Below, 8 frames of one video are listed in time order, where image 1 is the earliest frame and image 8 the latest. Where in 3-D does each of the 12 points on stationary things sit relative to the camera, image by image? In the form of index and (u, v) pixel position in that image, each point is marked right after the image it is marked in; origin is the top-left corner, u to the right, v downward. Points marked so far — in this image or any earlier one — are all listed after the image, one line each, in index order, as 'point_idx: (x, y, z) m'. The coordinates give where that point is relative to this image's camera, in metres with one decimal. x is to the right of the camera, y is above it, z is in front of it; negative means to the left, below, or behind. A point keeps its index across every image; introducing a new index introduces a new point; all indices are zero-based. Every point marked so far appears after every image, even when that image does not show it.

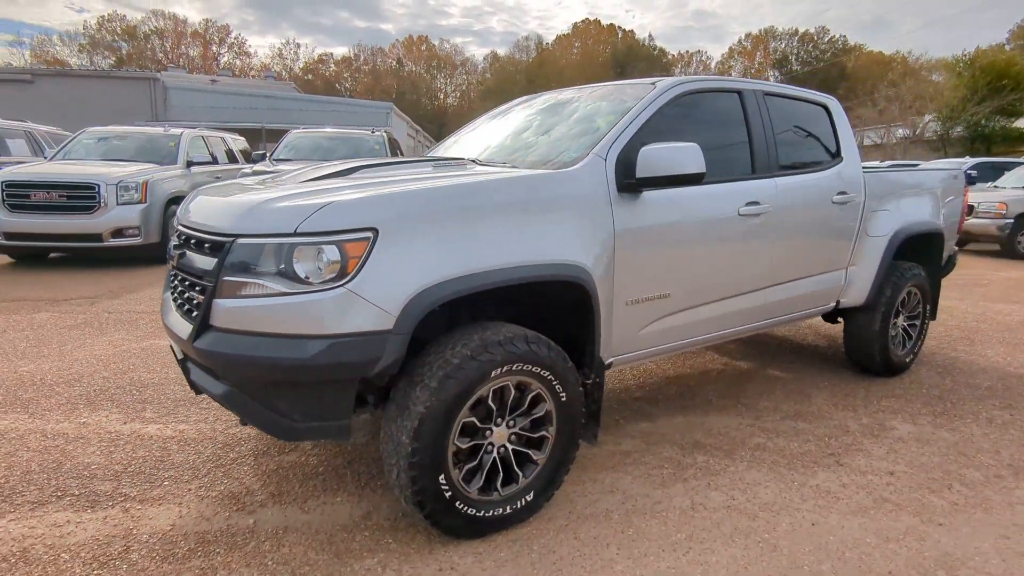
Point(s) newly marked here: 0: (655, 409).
0: (+0.9, -0.8, +3.8) m
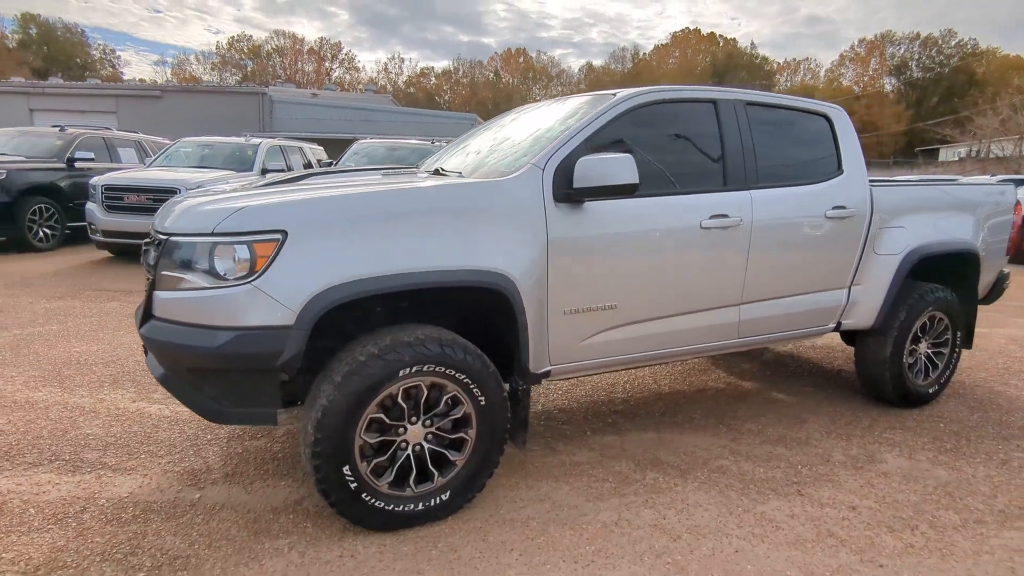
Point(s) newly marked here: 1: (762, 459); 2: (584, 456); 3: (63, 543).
0: (+0.7, -0.8, +3.7) m
1: (+1.4, -0.9, +3.3) m
2: (+0.4, -0.9, +3.3) m
3: (-1.8, -1.0, +2.4) m
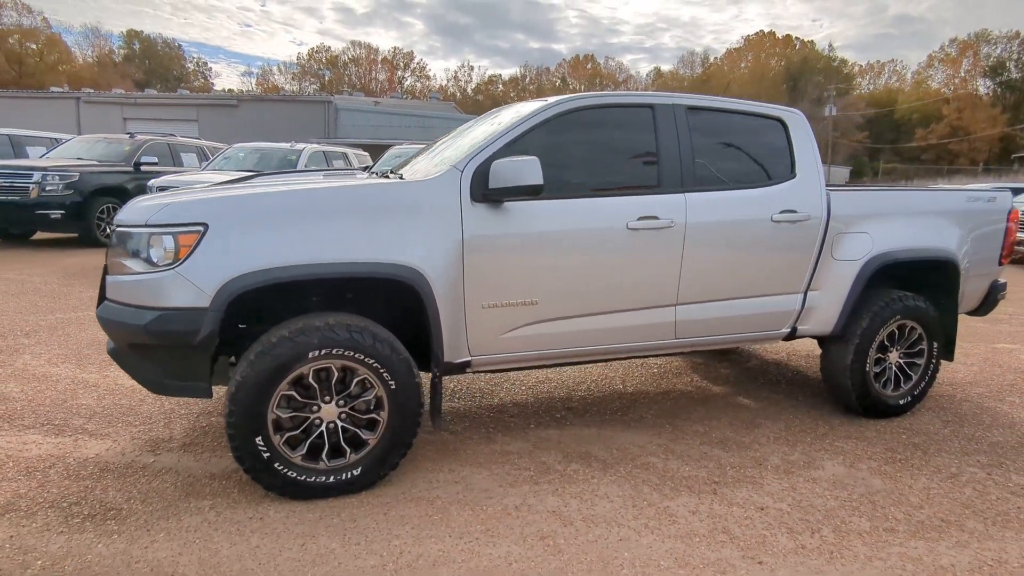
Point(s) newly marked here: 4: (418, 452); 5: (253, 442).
0: (+0.4, -0.8, +3.8) m
1: (+1.0, -0.9, +3.4) m
2: (0.0, -0.9, +3.4) m
3: (-2.2, -0.9, +2.8) m
4: (-0.5, -0.9, +3.3) m
5: (-1.1, -0.7, +2.6) m
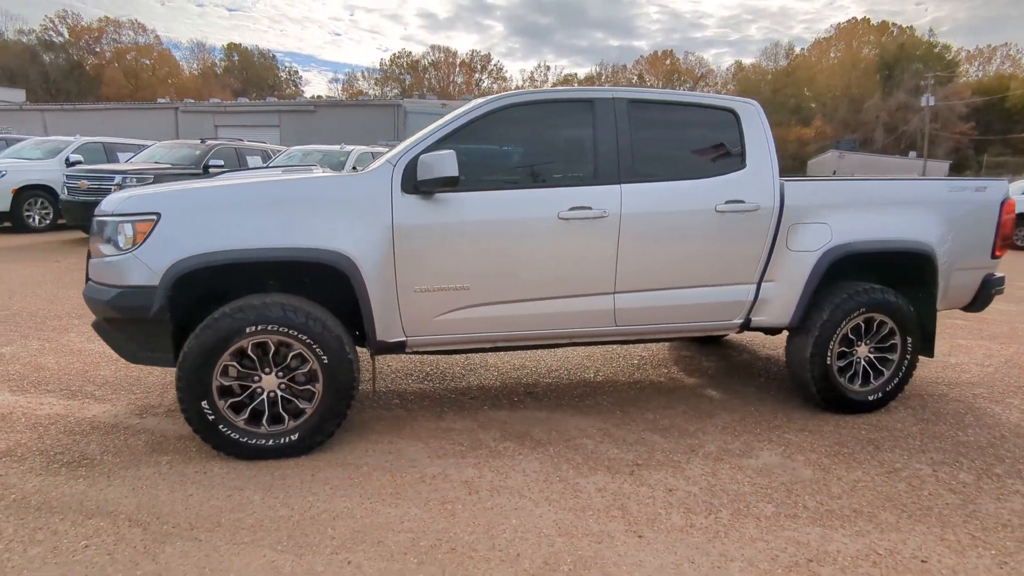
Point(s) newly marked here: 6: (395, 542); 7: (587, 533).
0: (+0.1, -0.8, +4.0) m
1: (+0.7, -0.9, +3.4) m
2: (-0.3, -0.8, +3.6) m
3: (-2.6, -0.8, +3.3) m
4: (-0.8, -0.8, +3.6) m
5: (-1.5, -0.6, +3.0) m
6: (-0.5, -1.0, +2.5) m
7: (+0.3, -1.0, +2.6) m
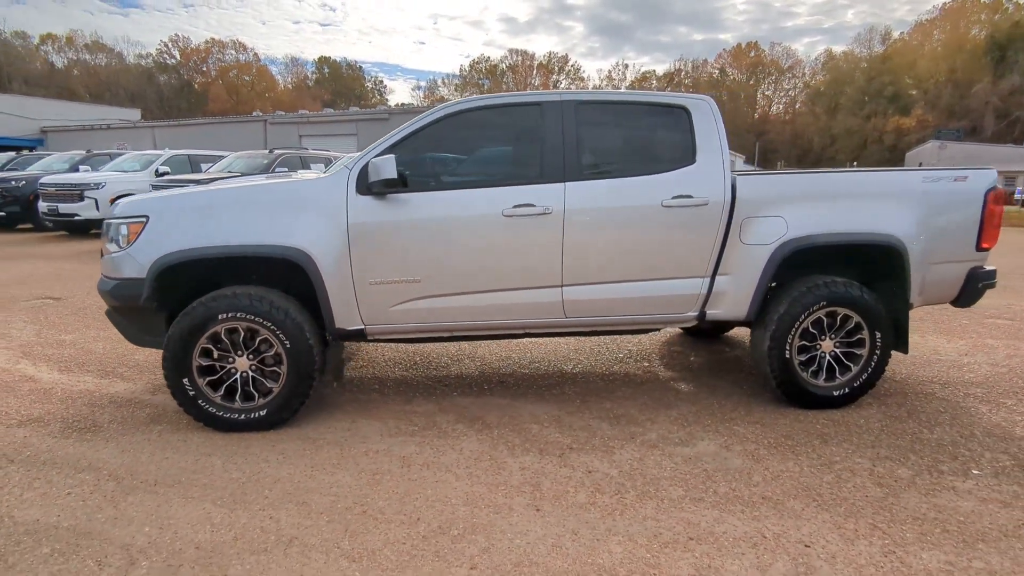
0: (-0.1, -0.7, +4.2) m
1: (+0.4, -0.8, +3.6) m
2: (-0.6, -0.8, +3.9) m
3: (-2.9, -0.8, +3.9) m
4: (-1.1, -0.8, +3.9) m
5: (-1.9, -0.5, +3.4) m
6: (-0.9, -1.0, +2.8) m
7: (-0.1, -1.0, +2.8) m
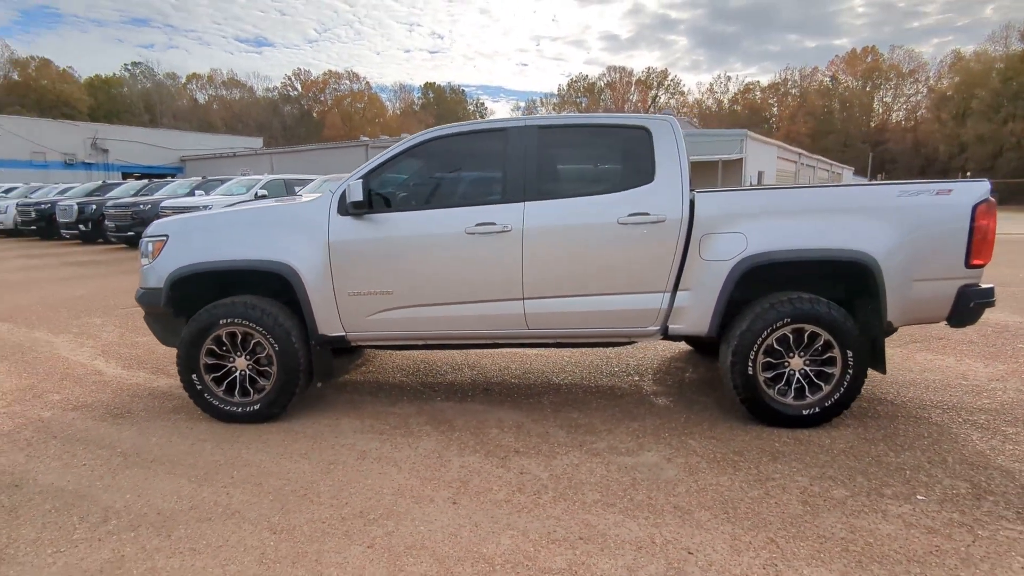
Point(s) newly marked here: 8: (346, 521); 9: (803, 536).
0: (-0.2, -0.8, +4.5) m
1: (+0.1, -0.9, +3.8) m
2: (-0.7, -0.8, +4.2) m
3: (-3.0, -0.8, +4.6) m
4: (-1.3, -0.8, +4.3) m
5: (-2.1, -0.6, +4.0) m
6: (-1.3, -1.0, +3.2) m
7: (-0.5, -1.0, +3.0) m
8: (-0.8, -1.1, +2.8) m
9: (+1.2, -1.1, +2.6) m
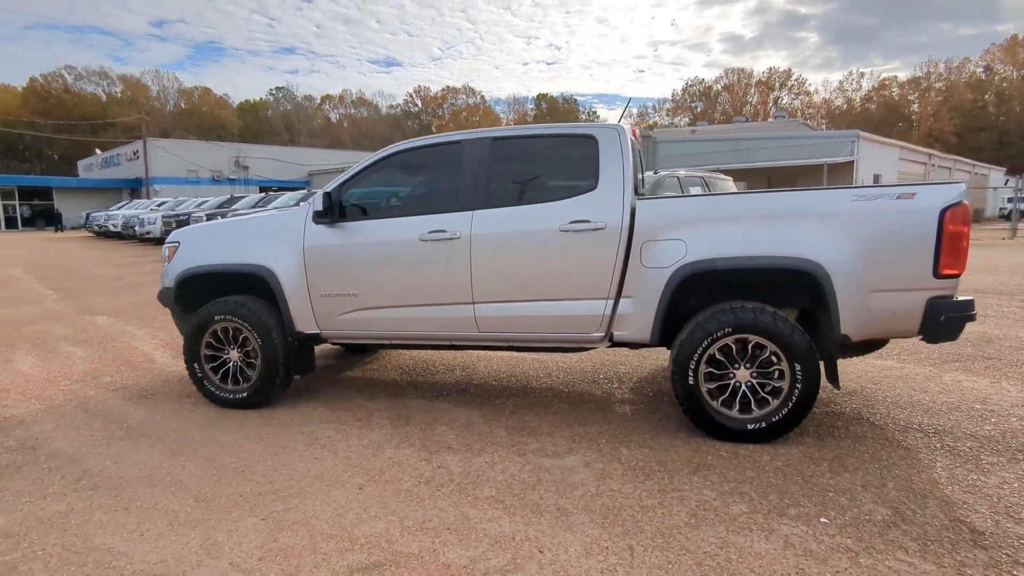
0: (-0.5, -0.8, +4.7) m
1: (-0.2, -0.9, +3.9) m
2: (-1.0, -0.9, +4.5) m
3: (-3.2, -0.8, +5.3) m
4: (-1.5, -0.8, +4.7) m
5: (-2.4, -0.6, +4.6) m
6: (-1.7, -1.0, +3.6) m
7: (-1.0, -1.0, +3.3) m
8: (-1.3, -1.1, +3.1) m
9: (+0.7, -1.1, +2.6) m
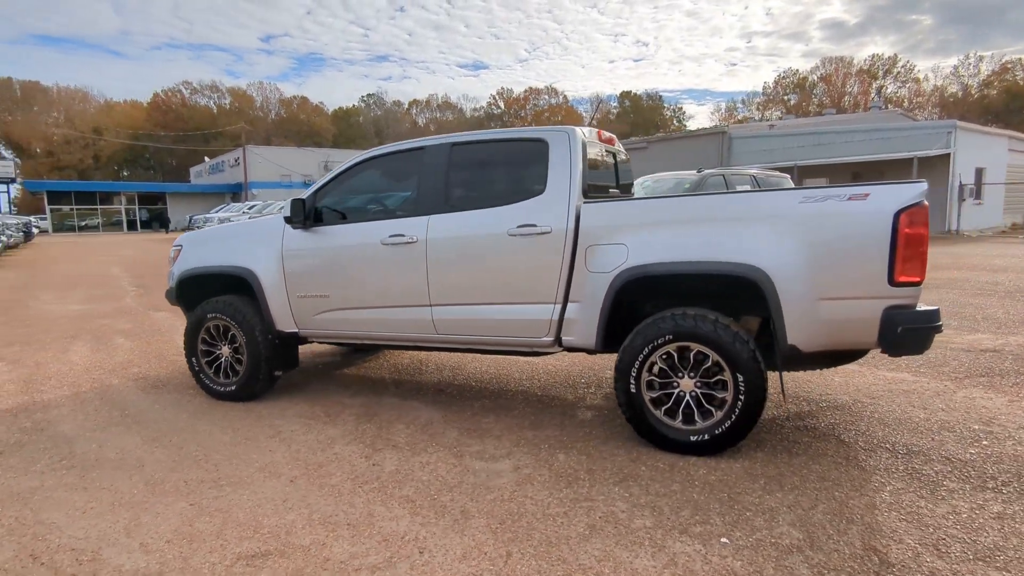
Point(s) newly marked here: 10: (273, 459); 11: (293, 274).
0: (-0.7, -0.9, +4.8) m
1: (-0.6, -1.0, +4.0) m
2: (-1.2, -0.9, +4.7) m
3: (-3.3, -0.8, +5.8) m
4: (-1.7, -0.9, +5.0) m
5: (-2.6, -0.6, +4.9) m
6: (-2.1, -1.0, +3.9) m
7: (-1.4, -1.0, +3.5) m
8: (-1.7, -1.1, +3.4) m
9: (+0.1, -1.1, +2.6) m
10: (-1.4, -1.0, +3.7) m
11: (-1.6, +0.1, +4.5) m
